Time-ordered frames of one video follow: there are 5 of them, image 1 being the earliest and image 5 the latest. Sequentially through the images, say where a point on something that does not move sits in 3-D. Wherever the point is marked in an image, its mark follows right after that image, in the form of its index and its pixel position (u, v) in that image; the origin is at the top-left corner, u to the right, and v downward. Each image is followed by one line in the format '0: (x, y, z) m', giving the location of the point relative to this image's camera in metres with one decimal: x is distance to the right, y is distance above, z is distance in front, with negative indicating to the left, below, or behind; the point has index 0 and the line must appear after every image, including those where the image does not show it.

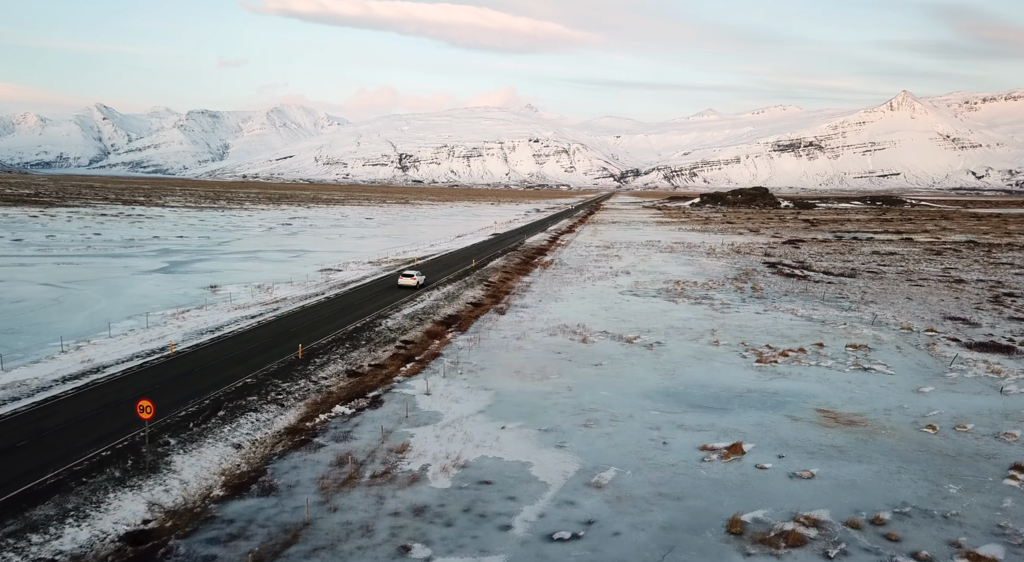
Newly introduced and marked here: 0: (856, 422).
0: (+9.9, -4.0, +19.1) m
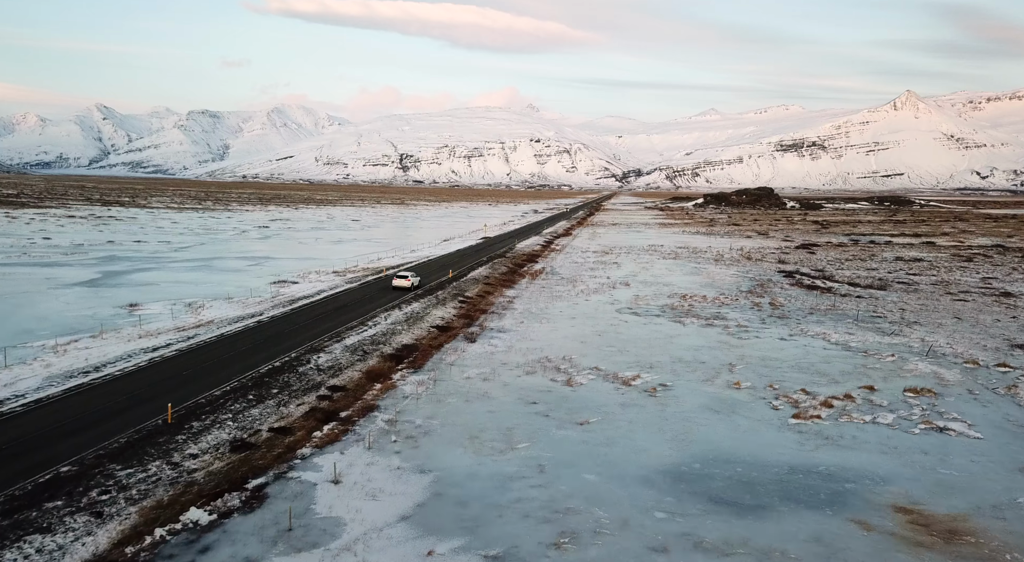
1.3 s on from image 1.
0: (+8.7, -4.9, +12.9) m
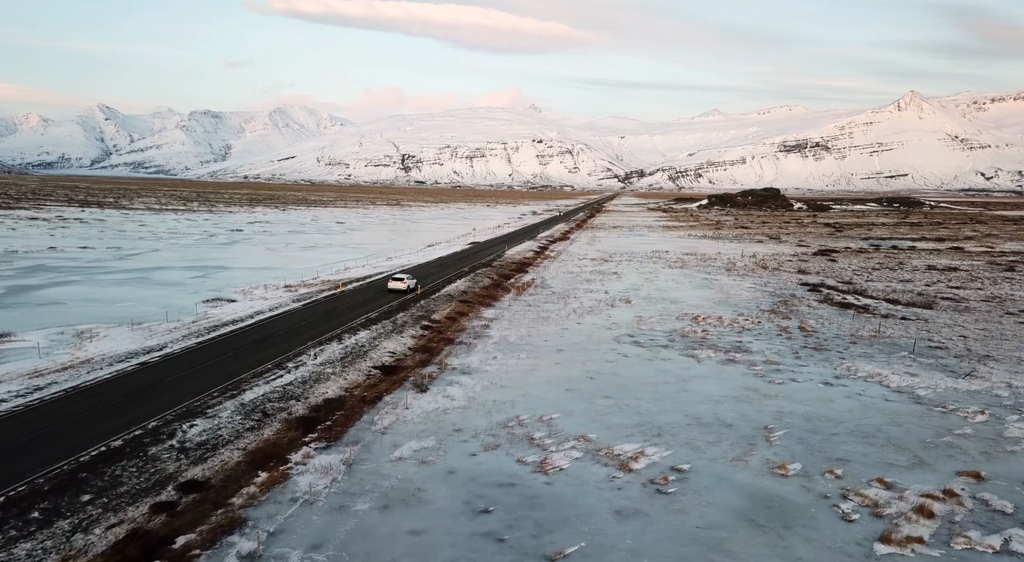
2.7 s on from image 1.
0: (+7.5, -5.8, +6.2) m
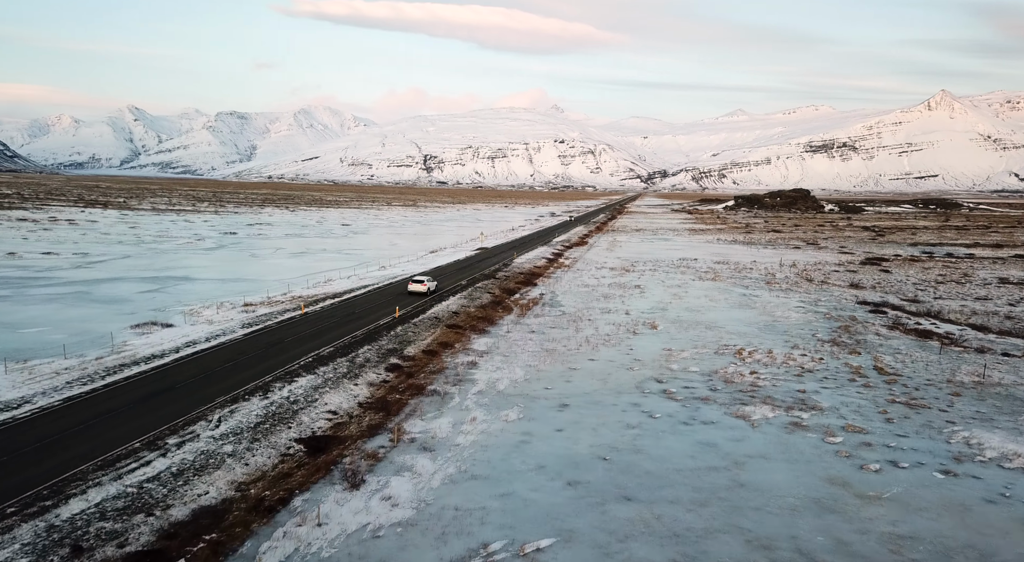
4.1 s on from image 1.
0: (+6.4, -6.8, -0.9) m
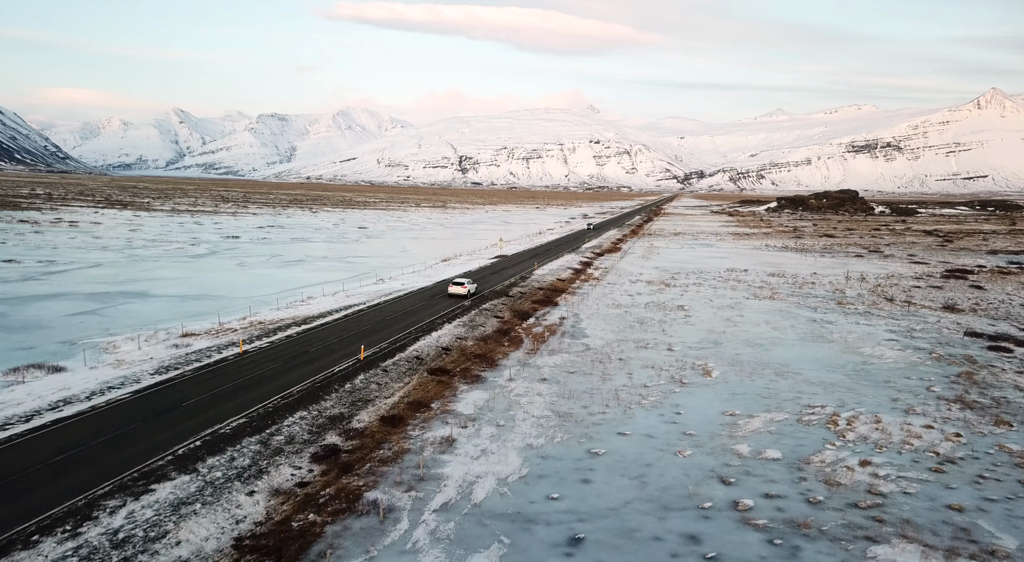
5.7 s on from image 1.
0: (+4.9, -7.9, -8.9) m
